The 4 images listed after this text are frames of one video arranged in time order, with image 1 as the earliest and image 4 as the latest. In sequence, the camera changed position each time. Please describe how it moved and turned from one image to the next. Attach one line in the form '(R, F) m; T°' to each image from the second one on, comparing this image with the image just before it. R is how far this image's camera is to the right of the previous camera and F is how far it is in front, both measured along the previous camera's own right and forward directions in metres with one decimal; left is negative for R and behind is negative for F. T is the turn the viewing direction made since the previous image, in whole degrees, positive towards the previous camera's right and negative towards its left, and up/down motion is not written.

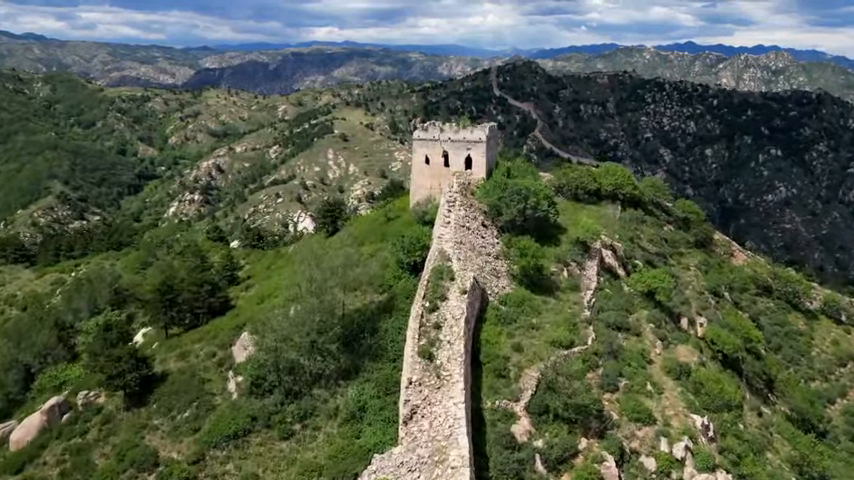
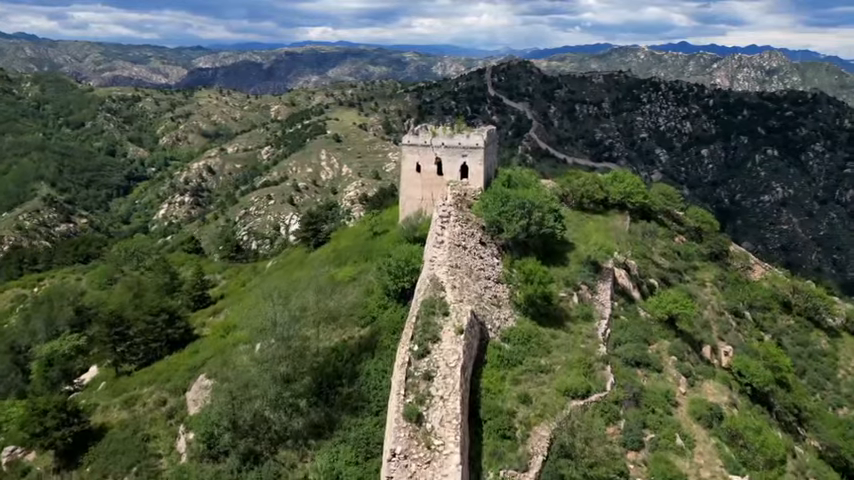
(+0.2, +4.0) m; 0°
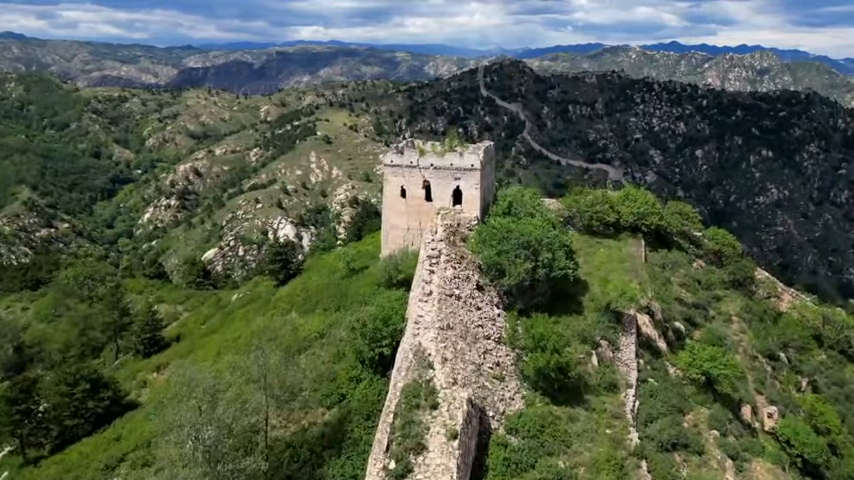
(+0.3, +5.2) m; +1°
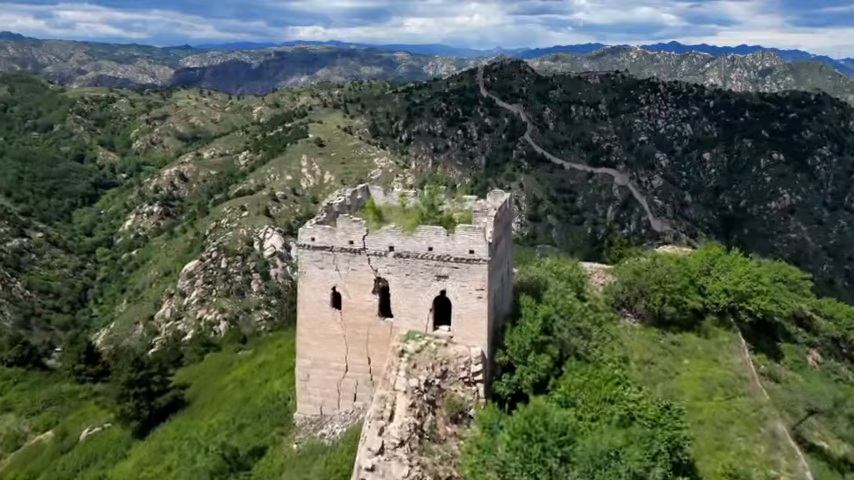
(+1.0, +14.3) m; 0°
